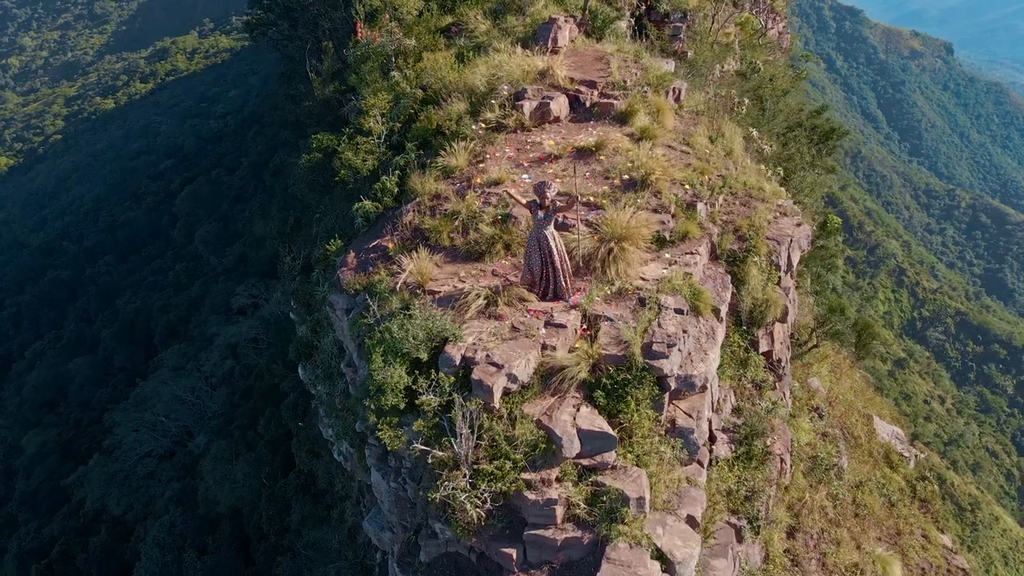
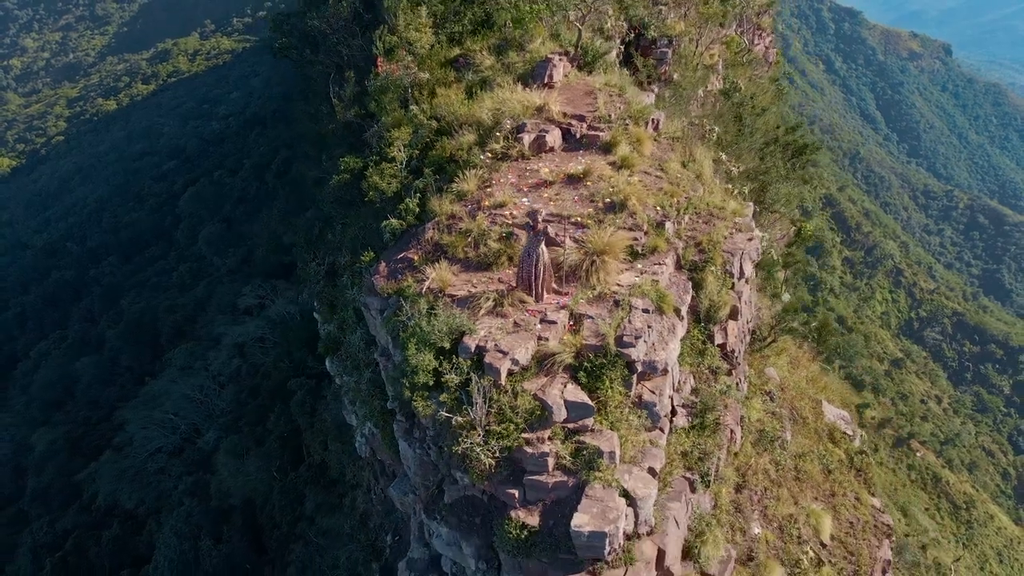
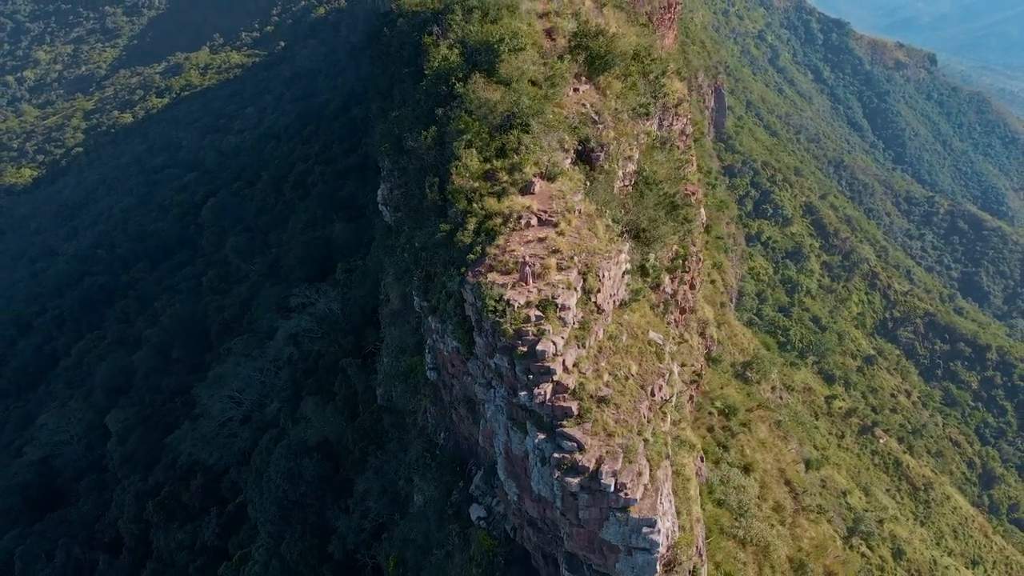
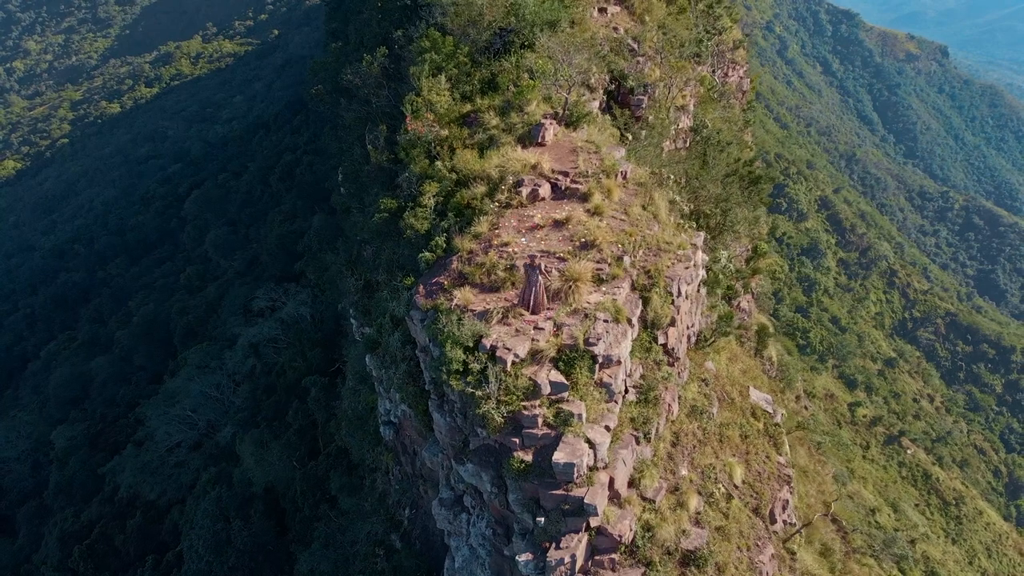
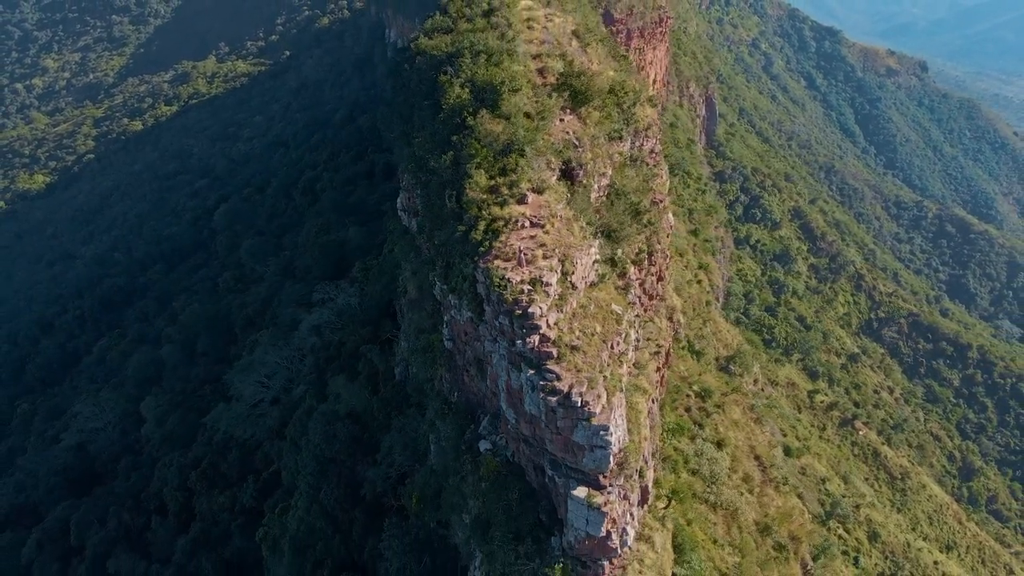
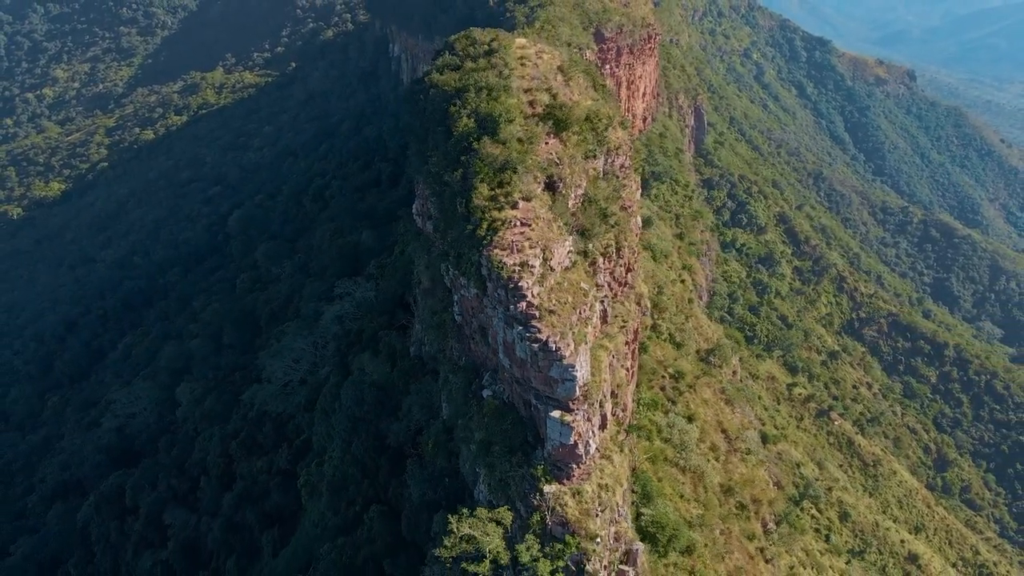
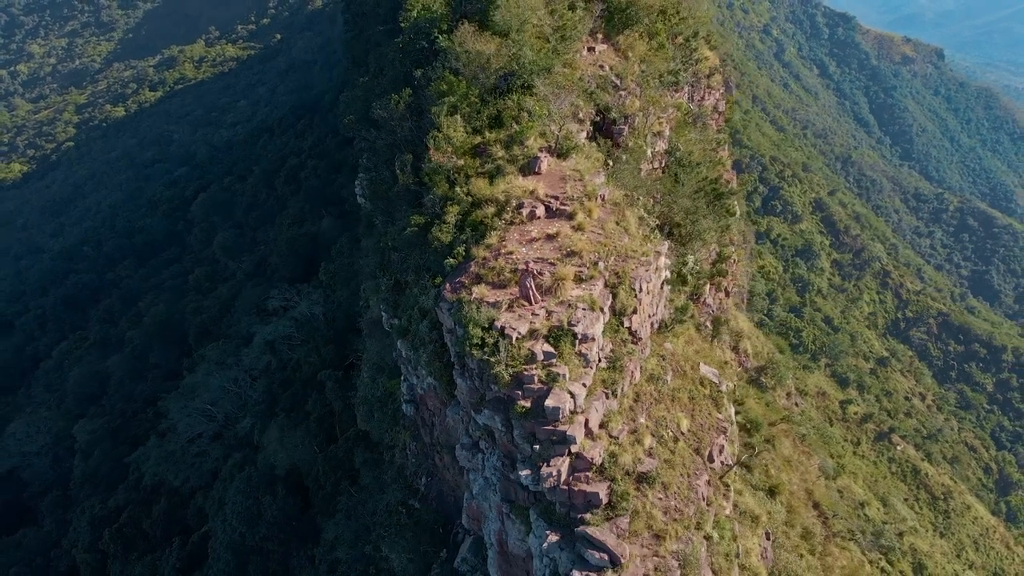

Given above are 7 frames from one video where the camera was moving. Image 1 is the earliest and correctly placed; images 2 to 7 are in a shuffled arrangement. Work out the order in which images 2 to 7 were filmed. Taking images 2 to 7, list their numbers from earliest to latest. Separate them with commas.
2, 4, 7, 3, 5, 6
